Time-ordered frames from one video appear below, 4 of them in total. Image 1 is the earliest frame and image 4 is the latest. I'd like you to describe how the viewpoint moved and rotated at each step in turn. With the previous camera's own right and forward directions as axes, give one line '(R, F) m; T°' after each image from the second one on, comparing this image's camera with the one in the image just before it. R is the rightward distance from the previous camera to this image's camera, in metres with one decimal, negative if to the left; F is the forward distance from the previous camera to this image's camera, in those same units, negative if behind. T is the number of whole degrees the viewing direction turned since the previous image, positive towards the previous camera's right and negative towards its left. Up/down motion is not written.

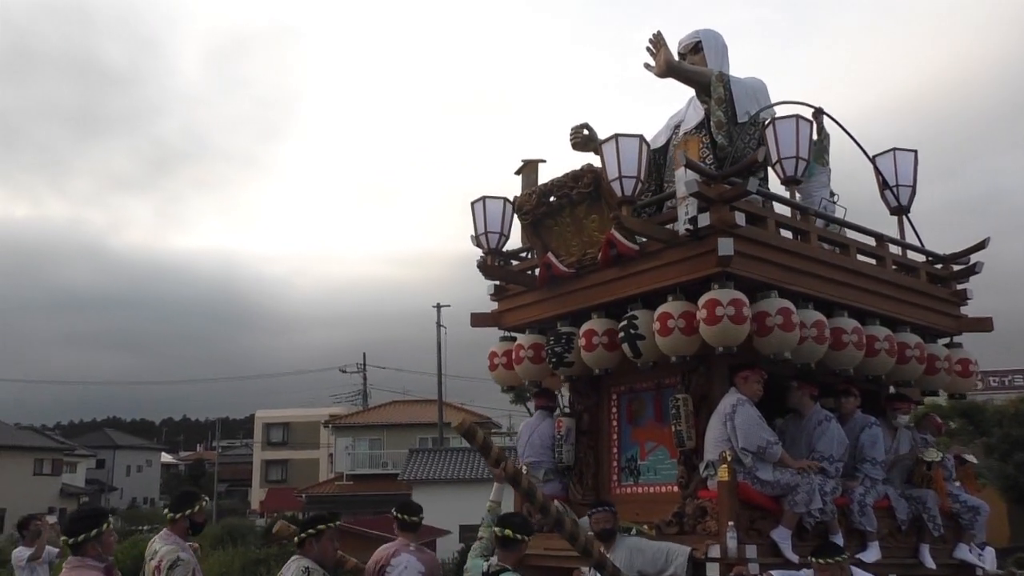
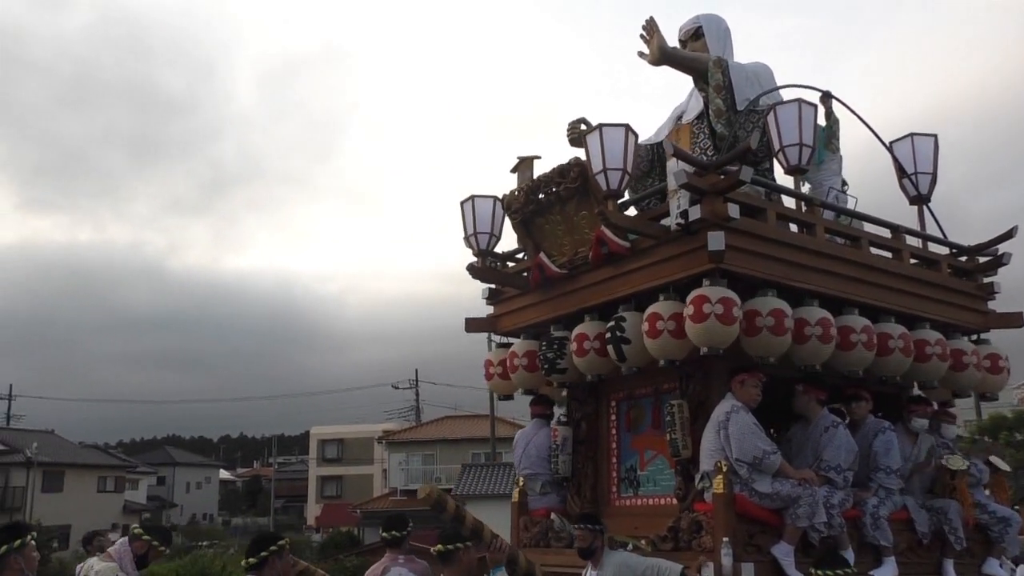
(+0.4, +0.4) m; -3°
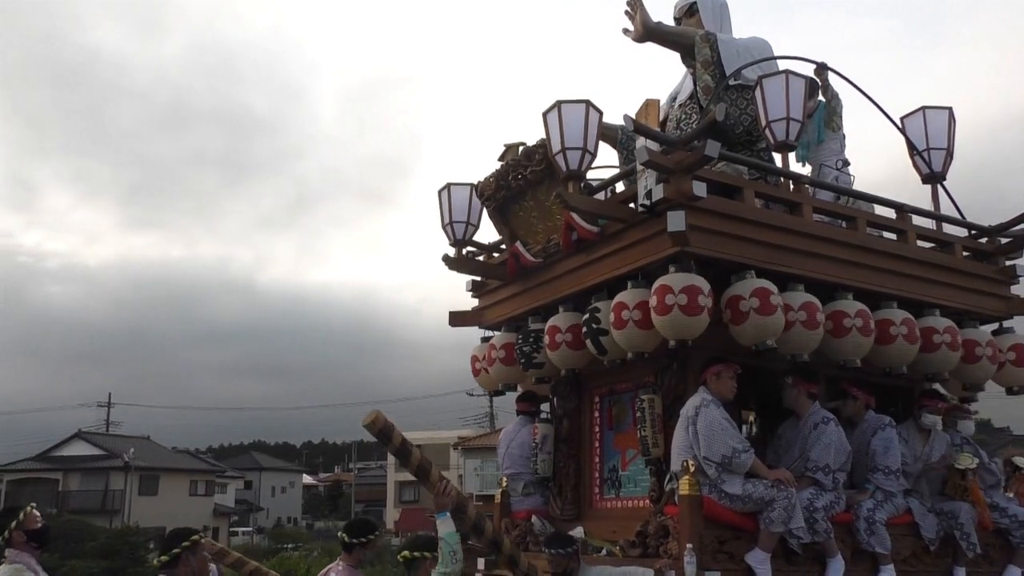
(+0.8, +0.4) m; -4°
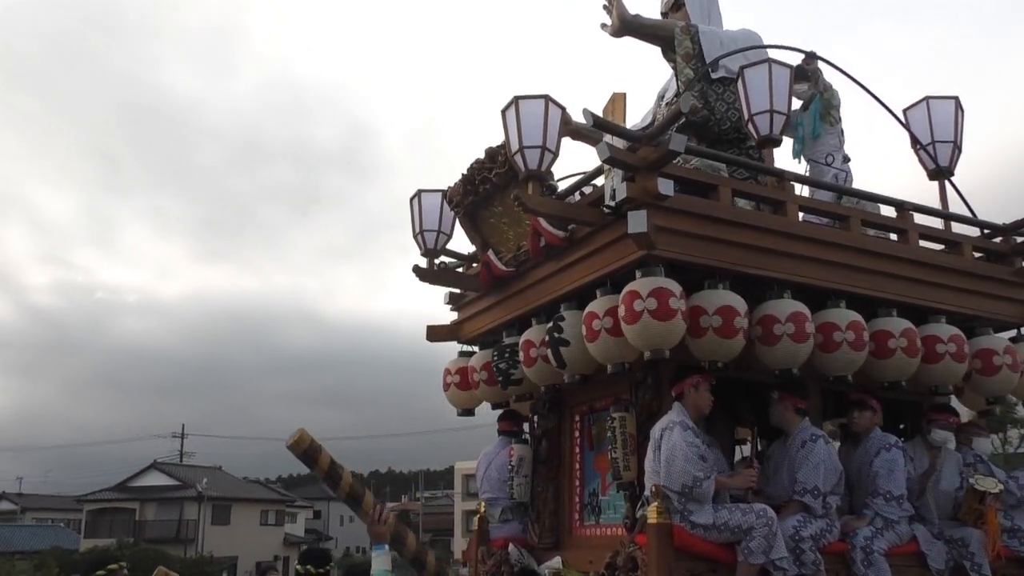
(+0.5, +0.5) m; -2°
